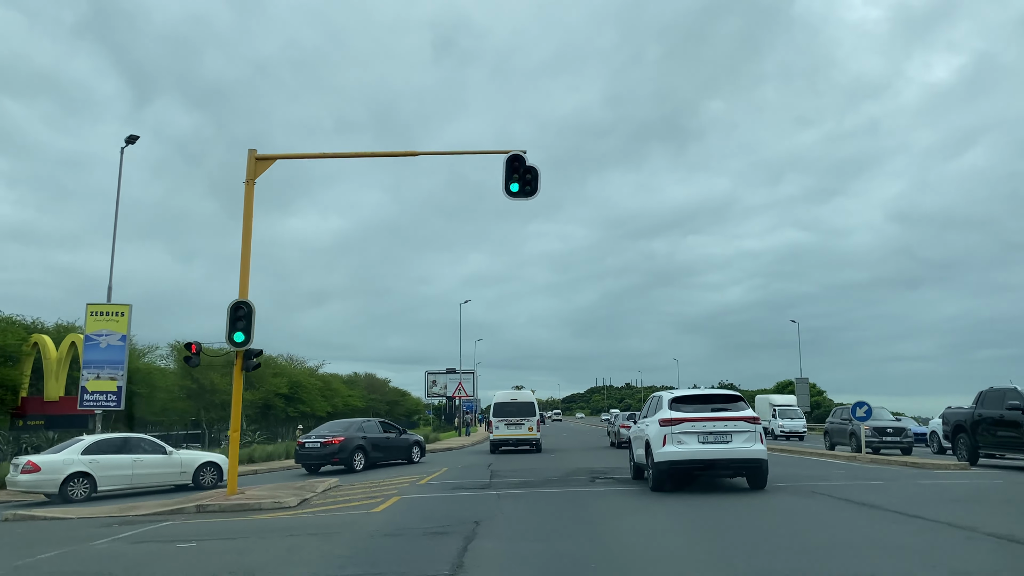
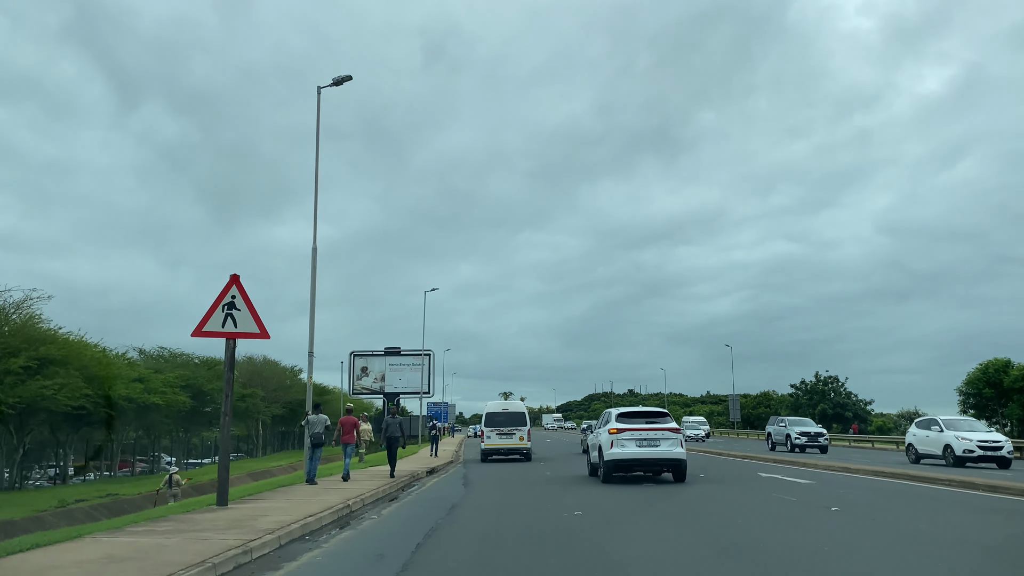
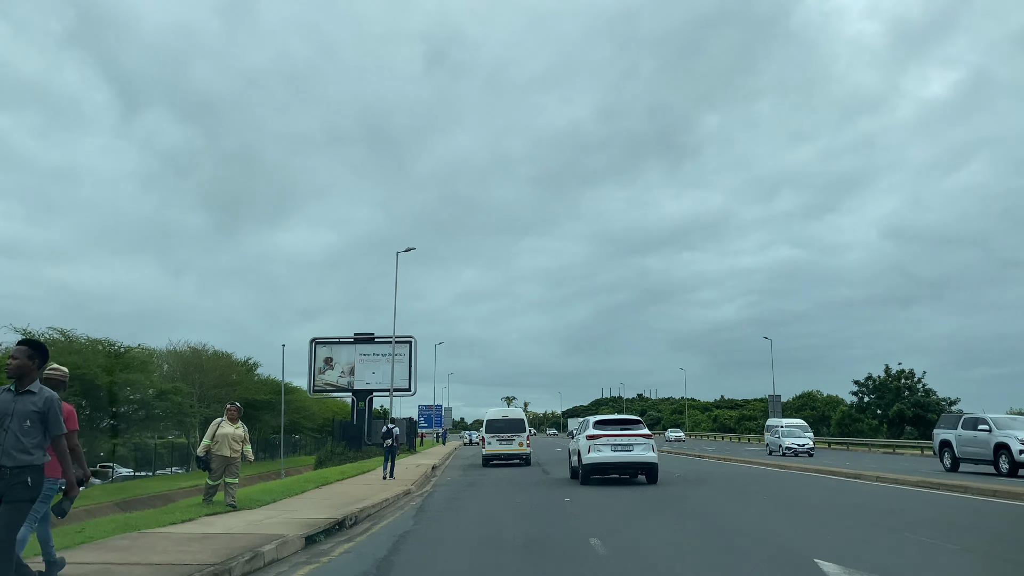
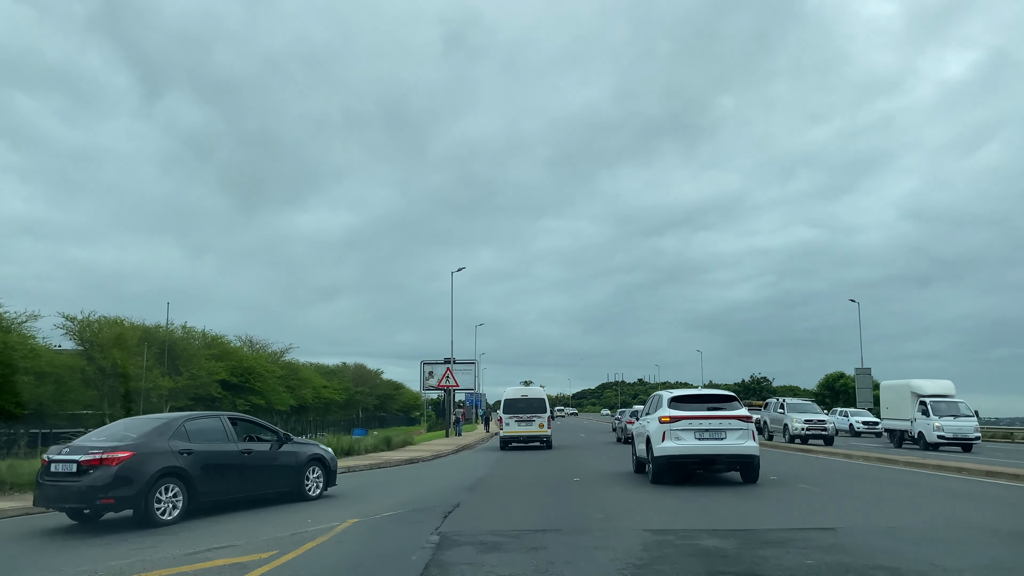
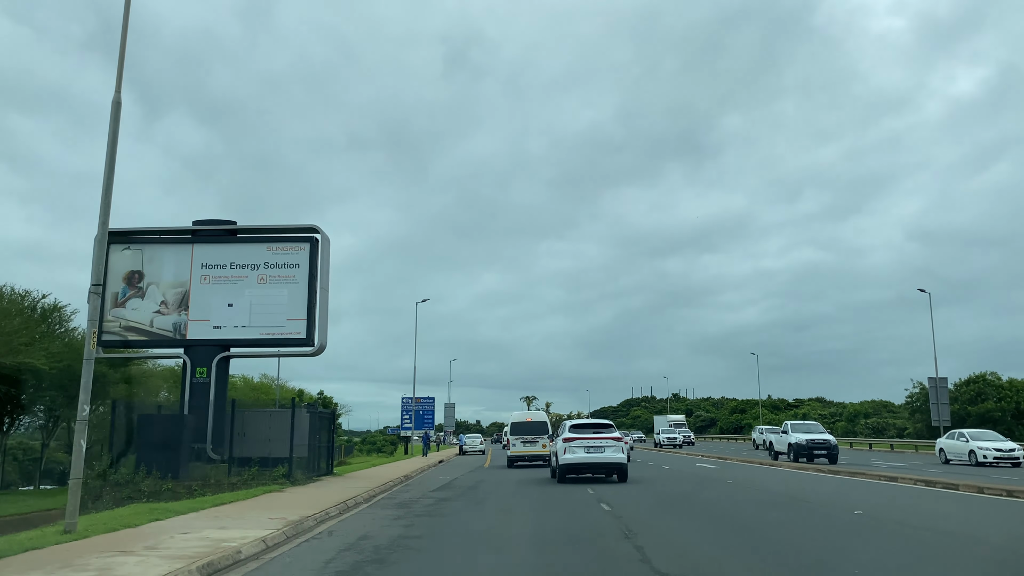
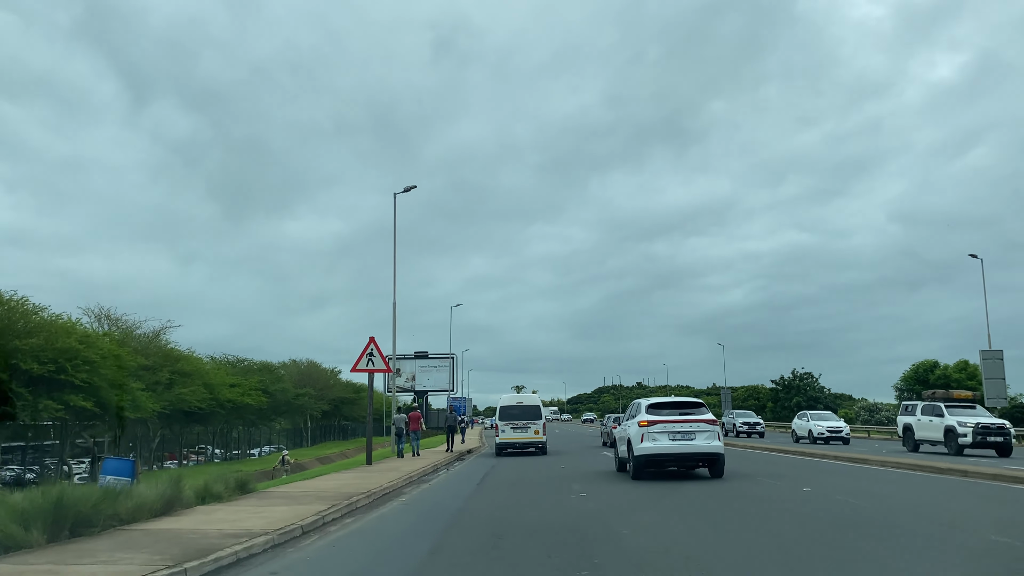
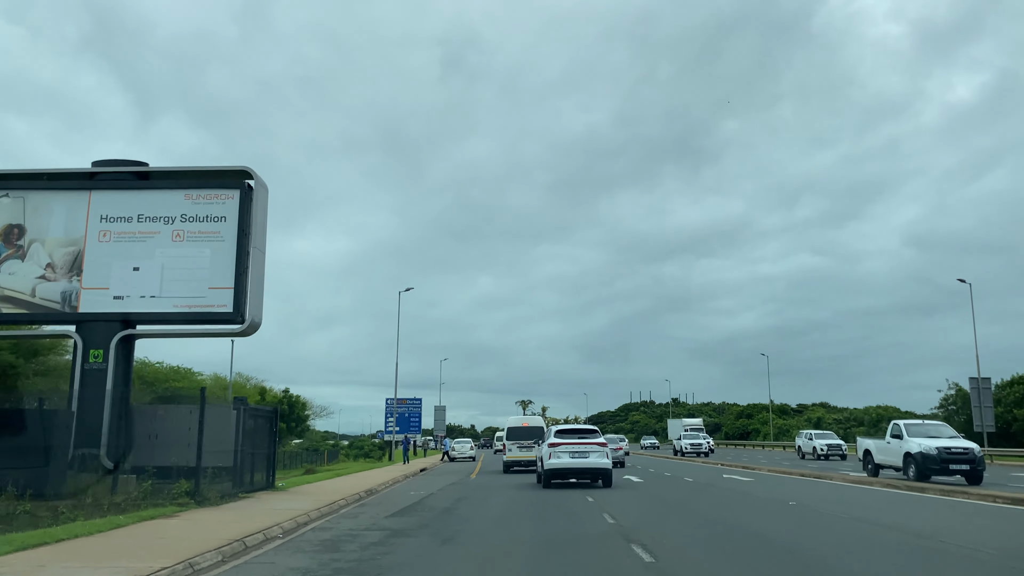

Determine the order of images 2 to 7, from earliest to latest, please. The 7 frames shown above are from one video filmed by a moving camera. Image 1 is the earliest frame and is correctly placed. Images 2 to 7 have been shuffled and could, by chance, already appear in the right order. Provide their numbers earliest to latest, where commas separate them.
4, 6, 2, 3, 5, 7
